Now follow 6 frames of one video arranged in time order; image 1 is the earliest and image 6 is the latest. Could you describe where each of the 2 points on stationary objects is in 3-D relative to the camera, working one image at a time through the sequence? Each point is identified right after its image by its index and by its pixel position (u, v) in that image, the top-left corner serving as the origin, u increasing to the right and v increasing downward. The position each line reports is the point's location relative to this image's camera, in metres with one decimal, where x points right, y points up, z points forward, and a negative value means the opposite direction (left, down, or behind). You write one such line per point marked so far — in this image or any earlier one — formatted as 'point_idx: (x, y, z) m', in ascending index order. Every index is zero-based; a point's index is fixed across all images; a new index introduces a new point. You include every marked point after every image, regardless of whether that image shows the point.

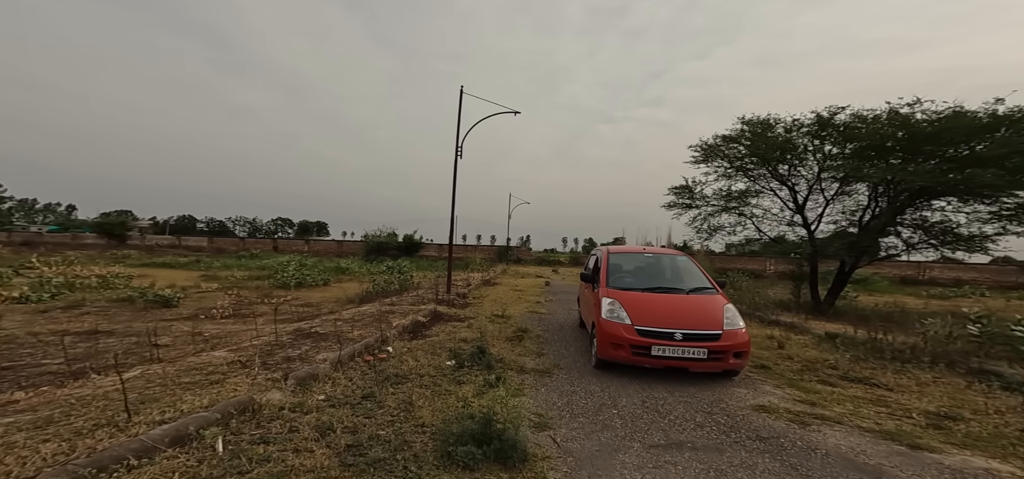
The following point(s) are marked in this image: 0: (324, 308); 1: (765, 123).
0: (-5.0, -1.8, +10.4) m
1: (+10.2, +4.6, +16.1) m
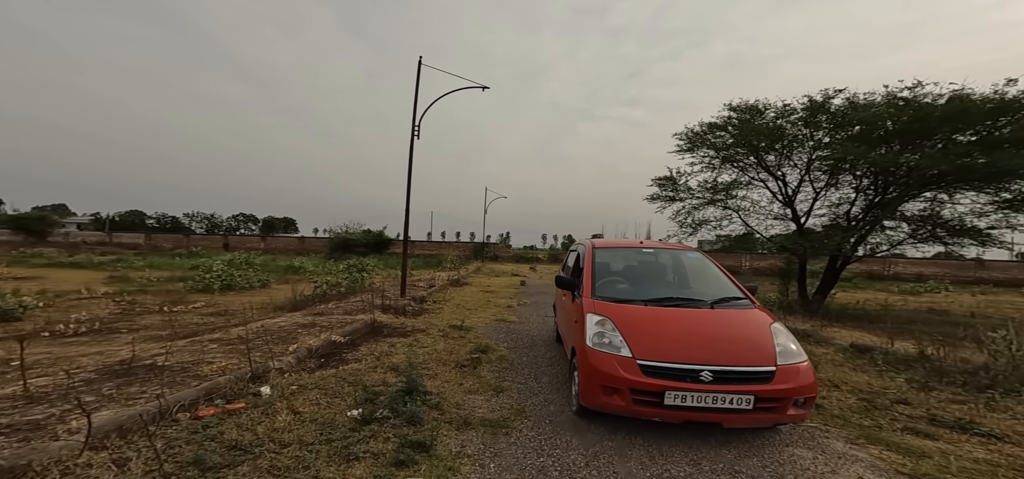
0: (-5.9, -1.6, +8.2) m
1: (+9.0, +4.9, +14.7) m
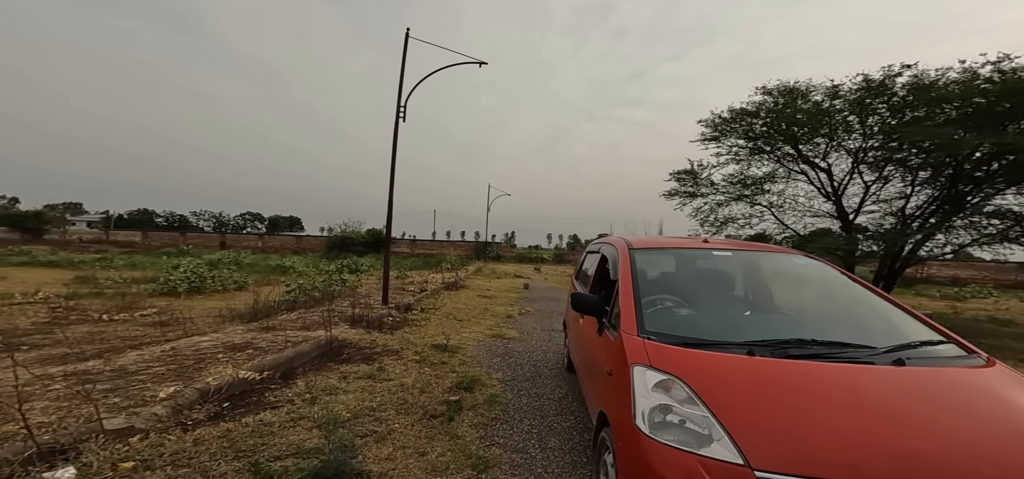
0: (-5.9, -1.6, +6.7) m
1: (+9.2, +4.9, +12.8) m
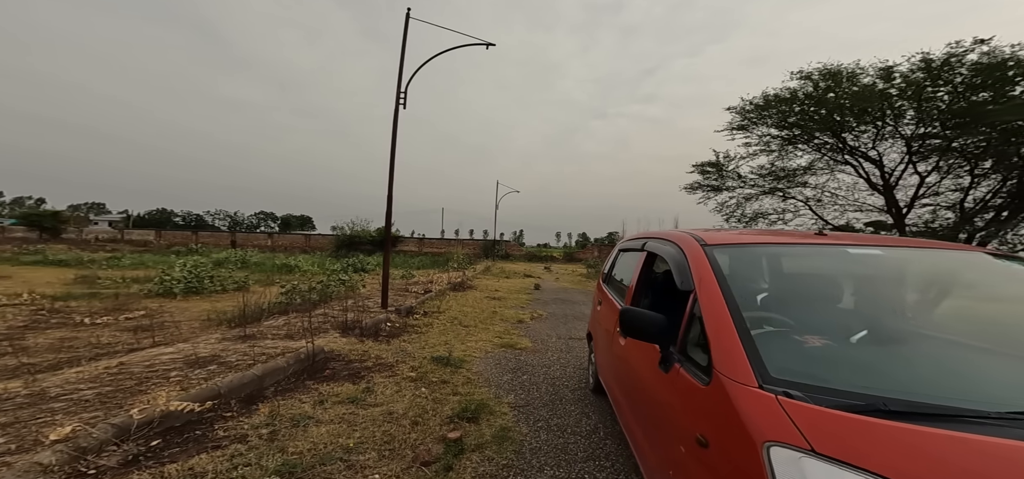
0: (-5.6, -1.5, +6.0) m
1: (+9.6, +5.0, +11.6) m
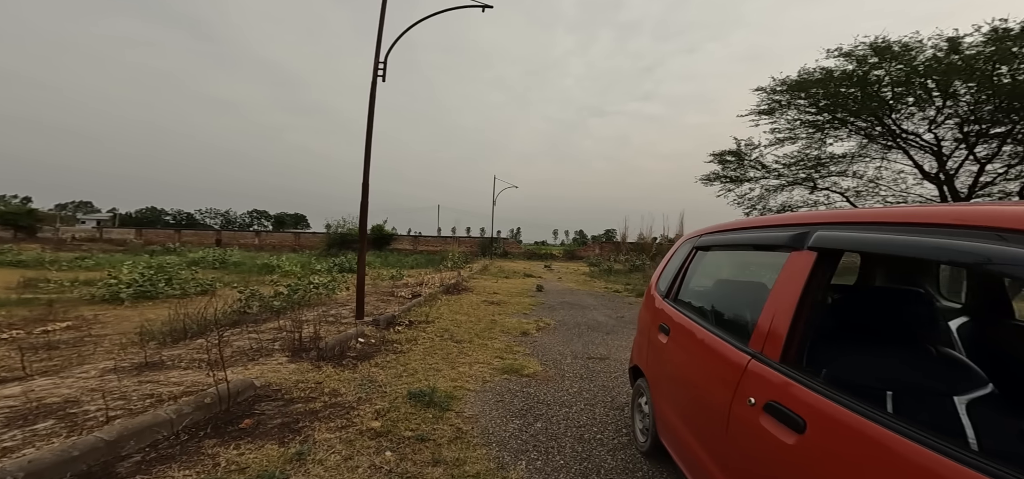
0: (-5.6, -1.4, +4.6) m
1: (+9.7, +5.1, +10.3) m
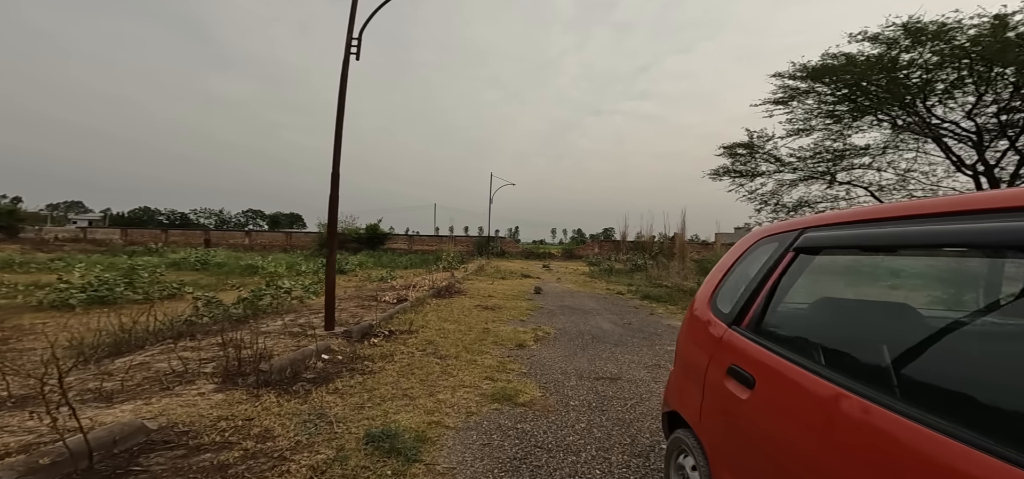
0: (-5.6, -1.4, +3.7) m
1: (+9.6, +5.2, +9.4) m
